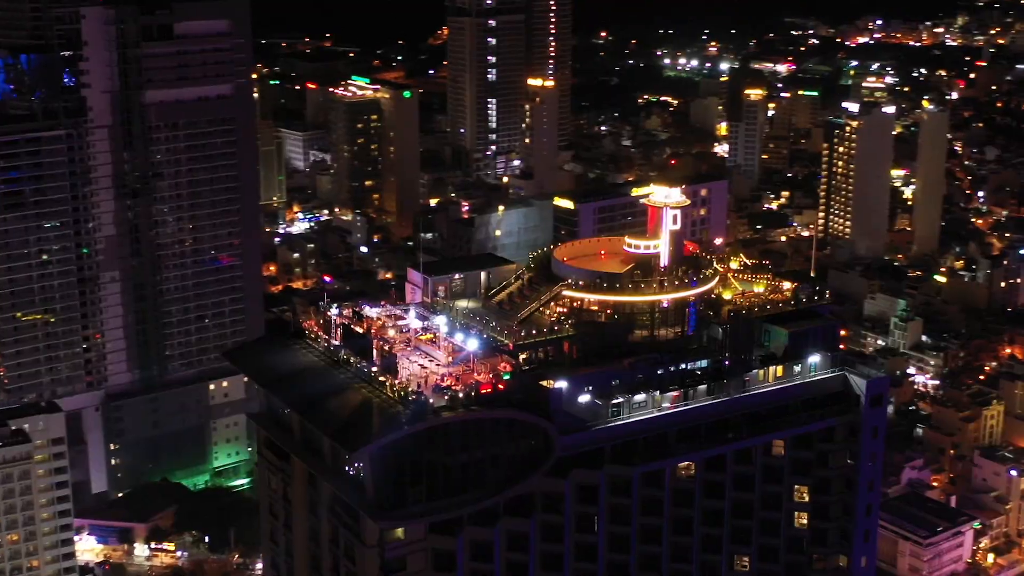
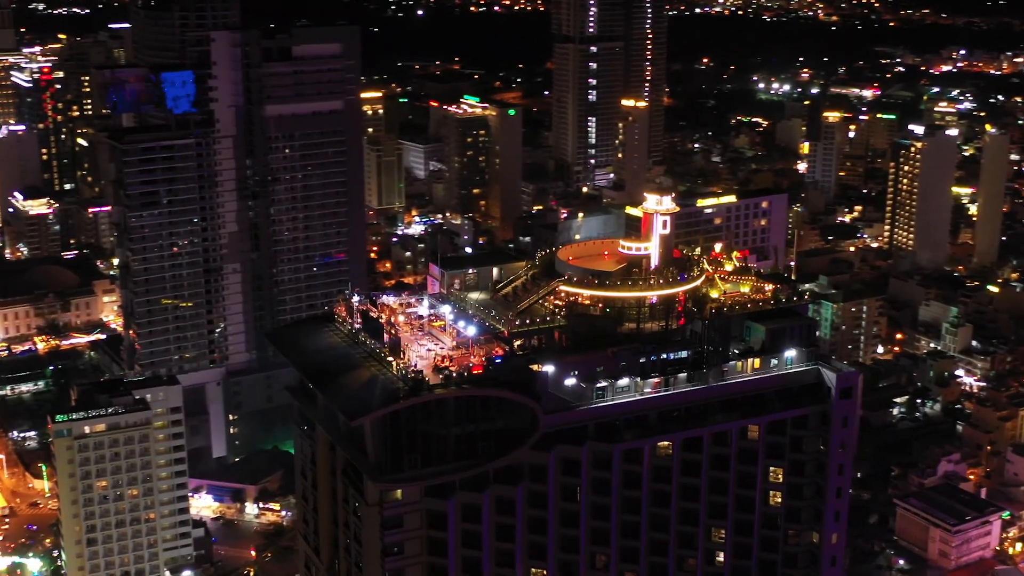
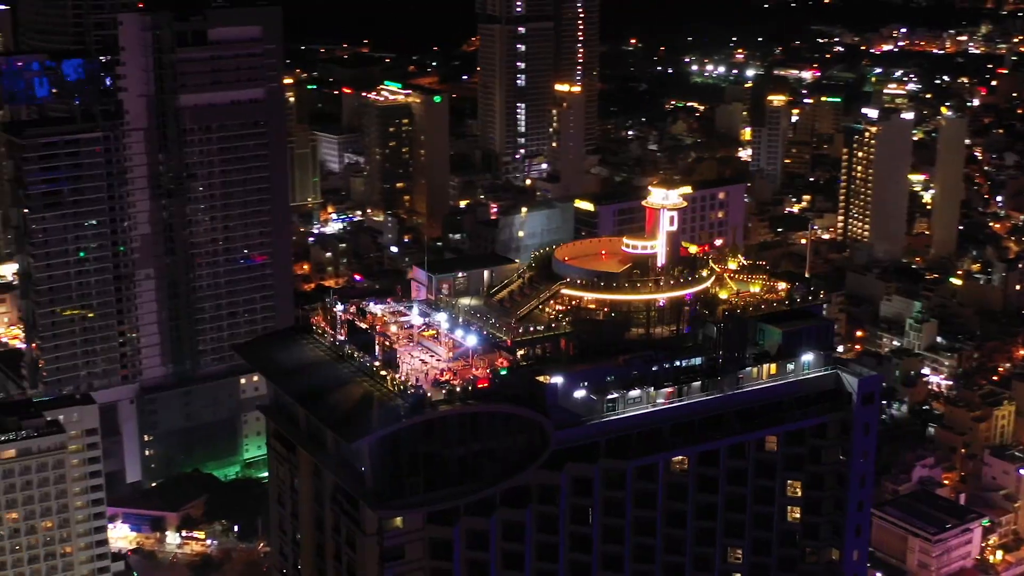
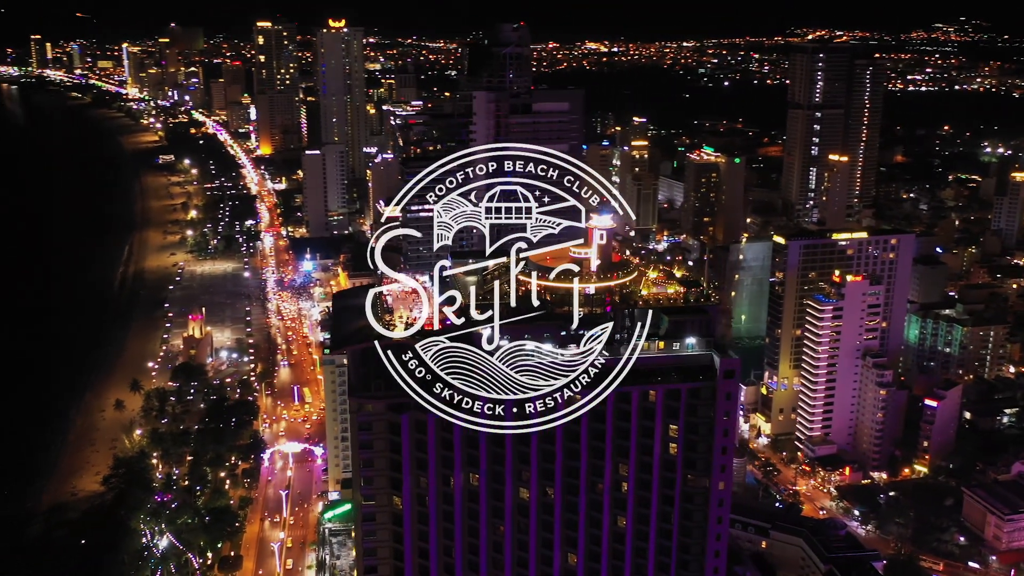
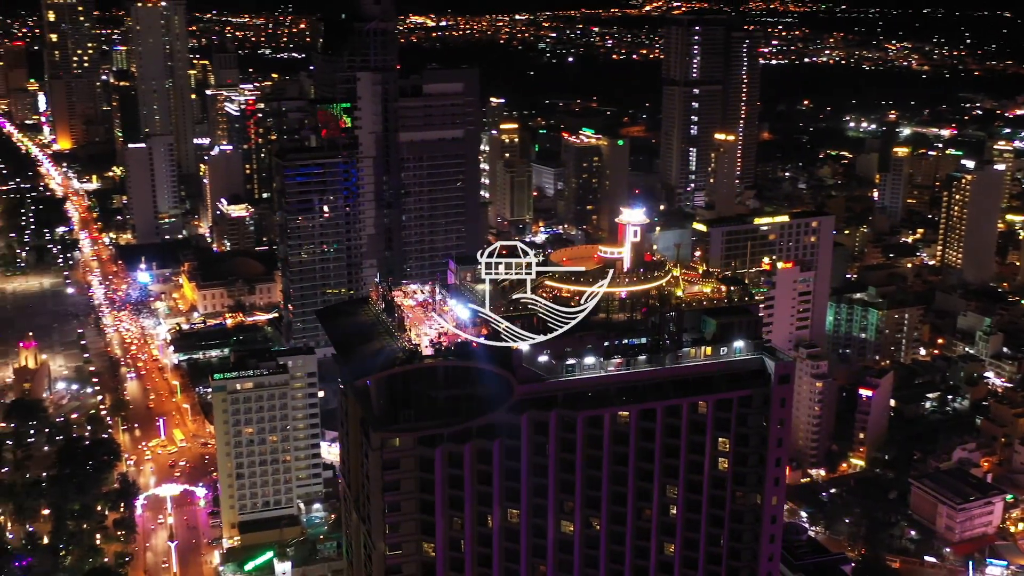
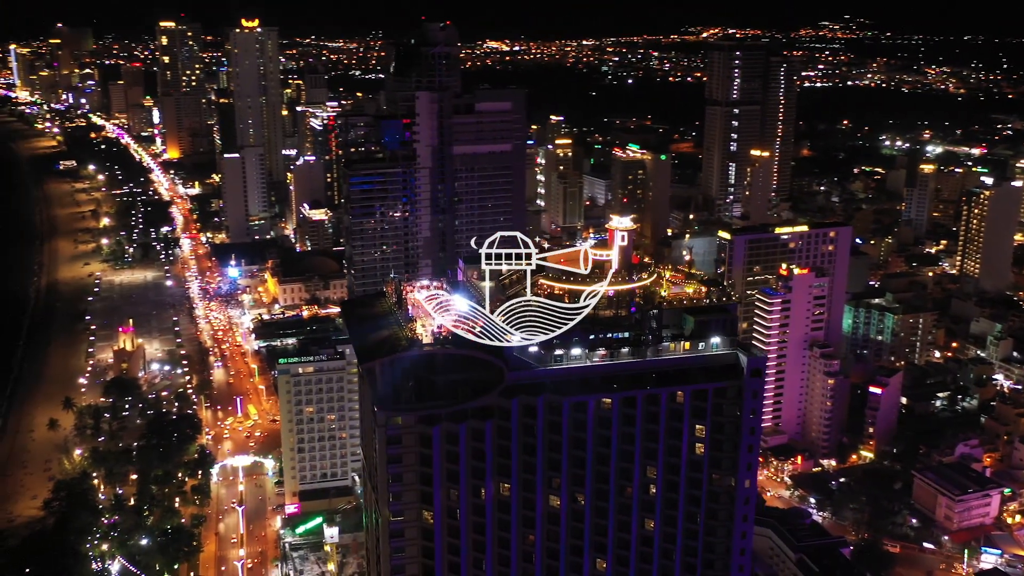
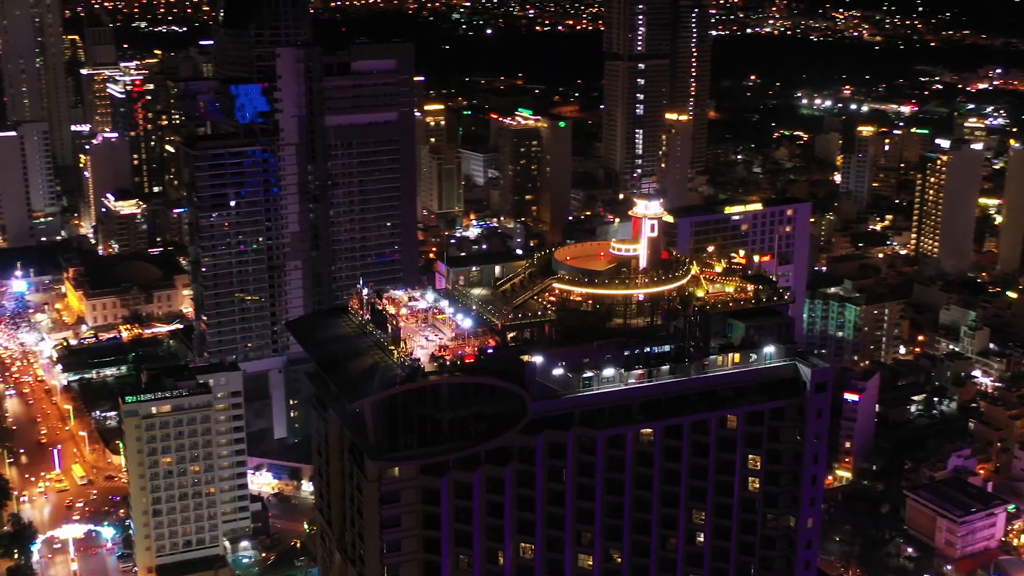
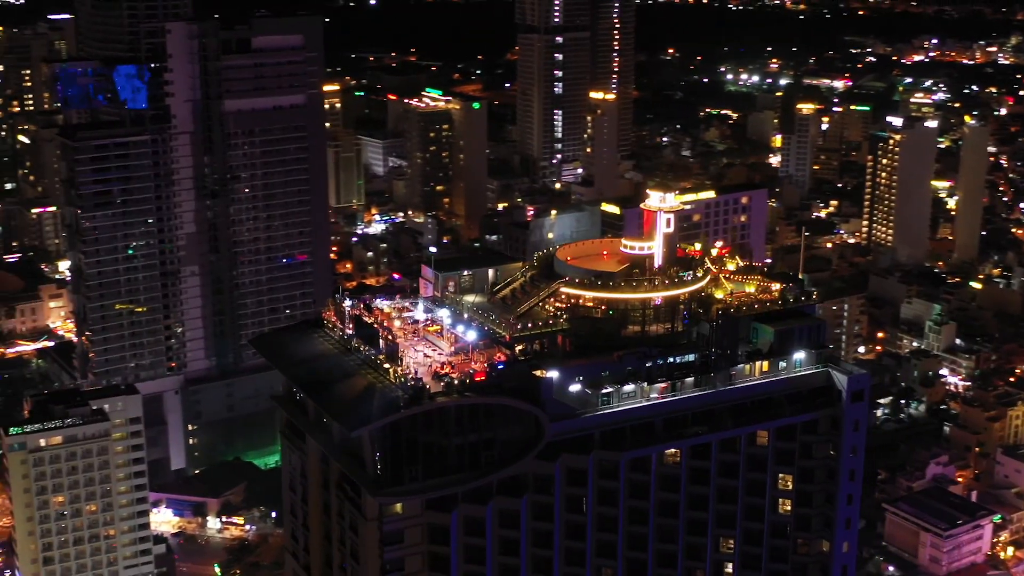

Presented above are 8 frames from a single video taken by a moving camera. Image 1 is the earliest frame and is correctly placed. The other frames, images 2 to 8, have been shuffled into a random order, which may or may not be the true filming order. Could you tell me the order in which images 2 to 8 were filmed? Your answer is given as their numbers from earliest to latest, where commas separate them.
3, 8, 2, 7, 5, 6, 4
